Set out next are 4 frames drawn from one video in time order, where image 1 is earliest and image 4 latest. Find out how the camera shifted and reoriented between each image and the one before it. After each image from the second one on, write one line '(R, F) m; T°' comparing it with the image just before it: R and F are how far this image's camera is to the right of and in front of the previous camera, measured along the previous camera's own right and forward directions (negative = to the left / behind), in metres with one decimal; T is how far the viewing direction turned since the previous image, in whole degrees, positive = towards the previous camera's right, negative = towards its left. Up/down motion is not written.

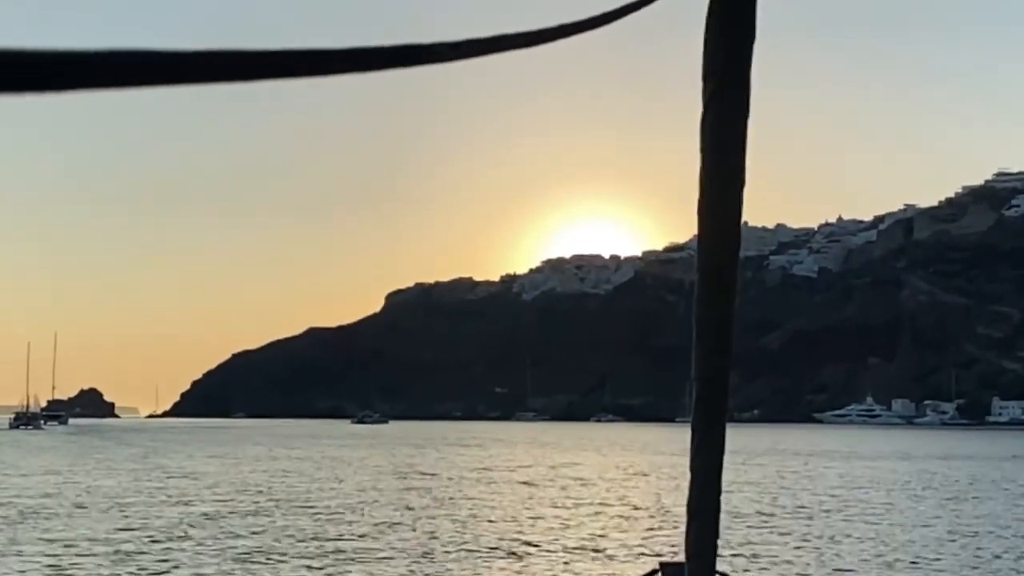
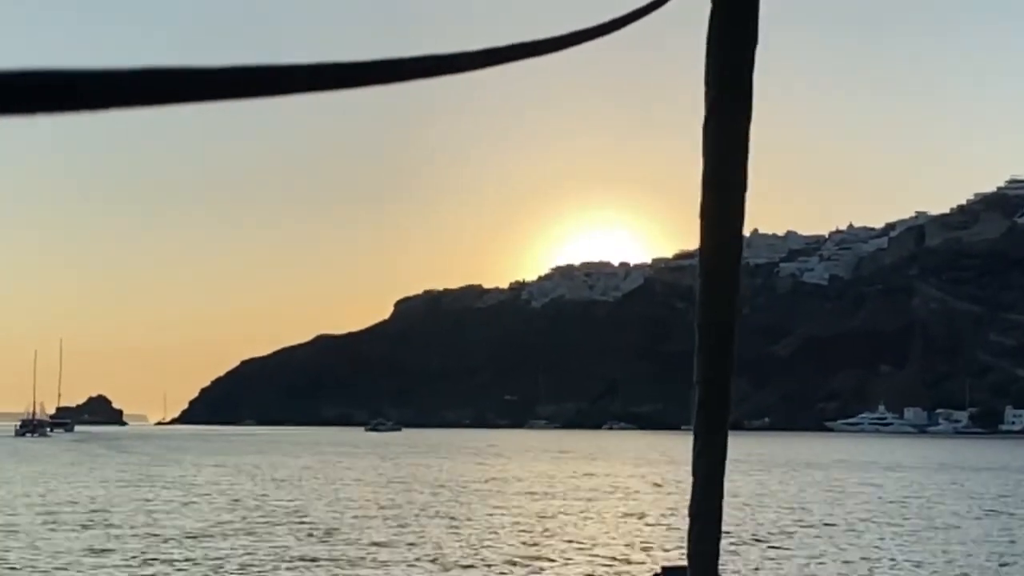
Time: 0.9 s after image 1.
(0.0, +0.9) m; 0°
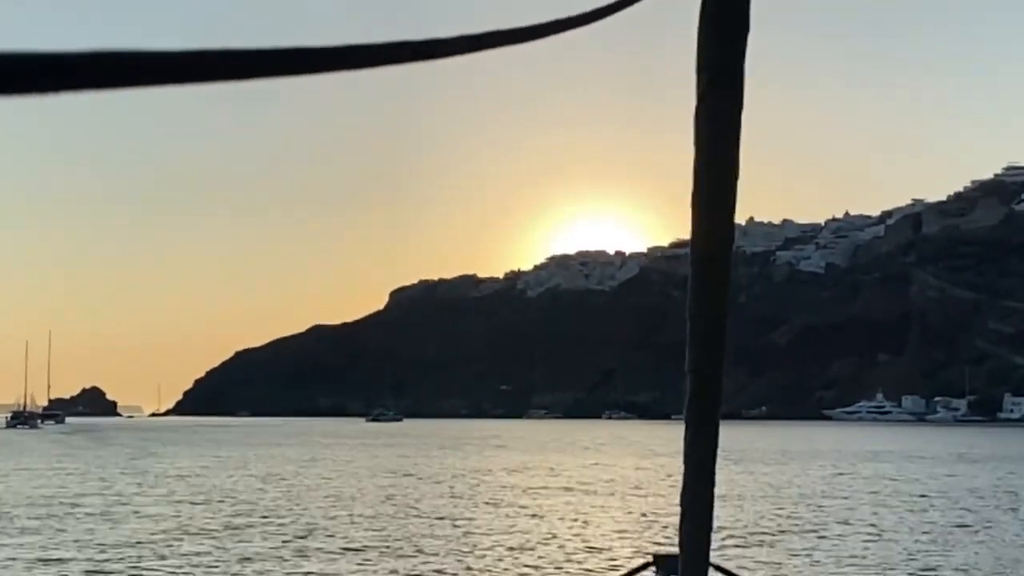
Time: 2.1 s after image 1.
(0.0, +1.1) m; 0°
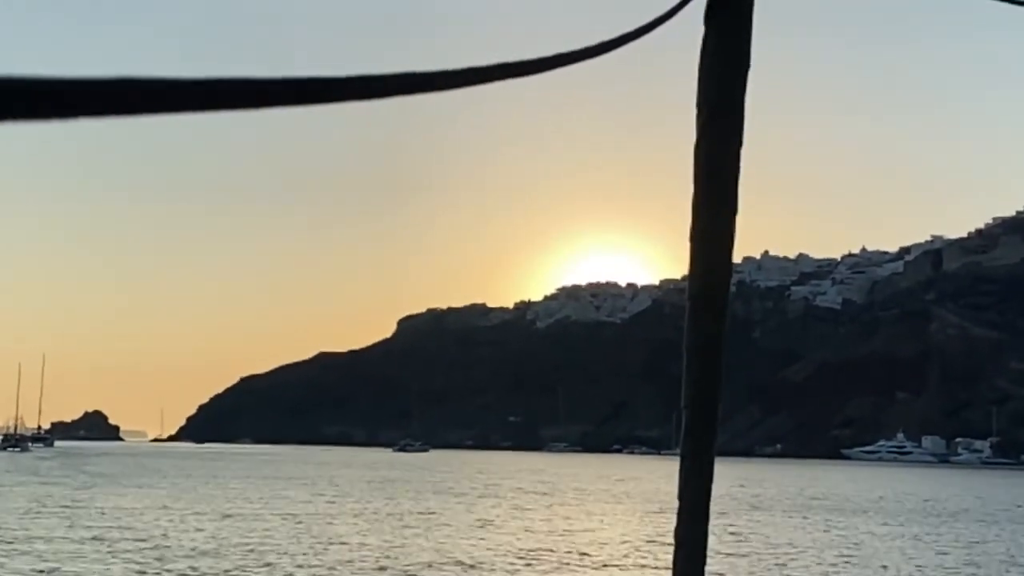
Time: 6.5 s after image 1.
(-0.2, +4.0) m; 0°
